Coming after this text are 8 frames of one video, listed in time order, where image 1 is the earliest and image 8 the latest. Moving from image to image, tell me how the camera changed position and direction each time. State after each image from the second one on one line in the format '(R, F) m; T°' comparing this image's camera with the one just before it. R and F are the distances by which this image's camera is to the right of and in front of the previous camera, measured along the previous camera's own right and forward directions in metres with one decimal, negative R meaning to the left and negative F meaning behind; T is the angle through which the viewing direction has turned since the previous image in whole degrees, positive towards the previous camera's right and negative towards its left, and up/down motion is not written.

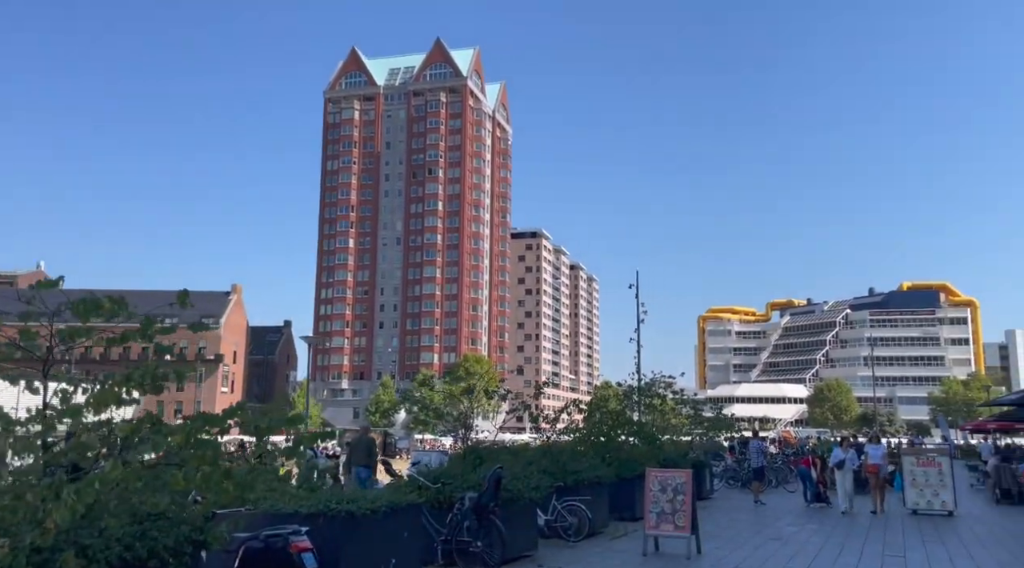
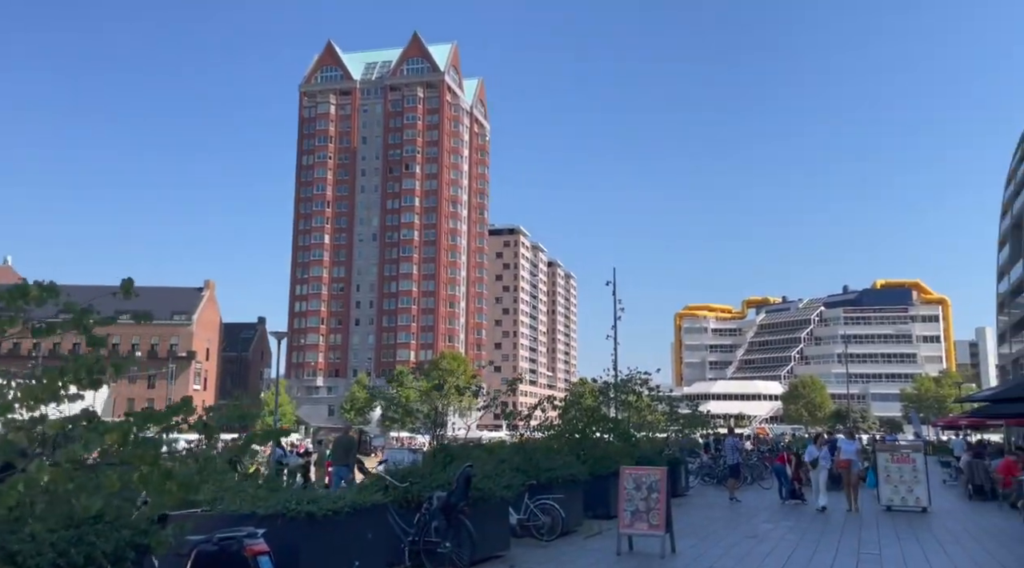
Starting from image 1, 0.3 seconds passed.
(+0.1, +0.3) m; +1°
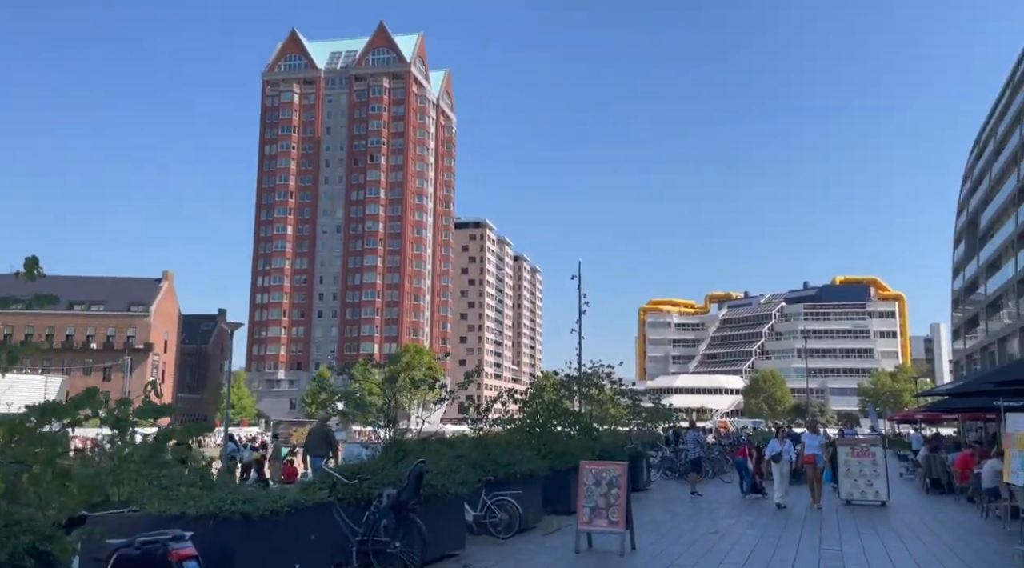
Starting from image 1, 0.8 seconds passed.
(+0.1, +0.4) m; +2°
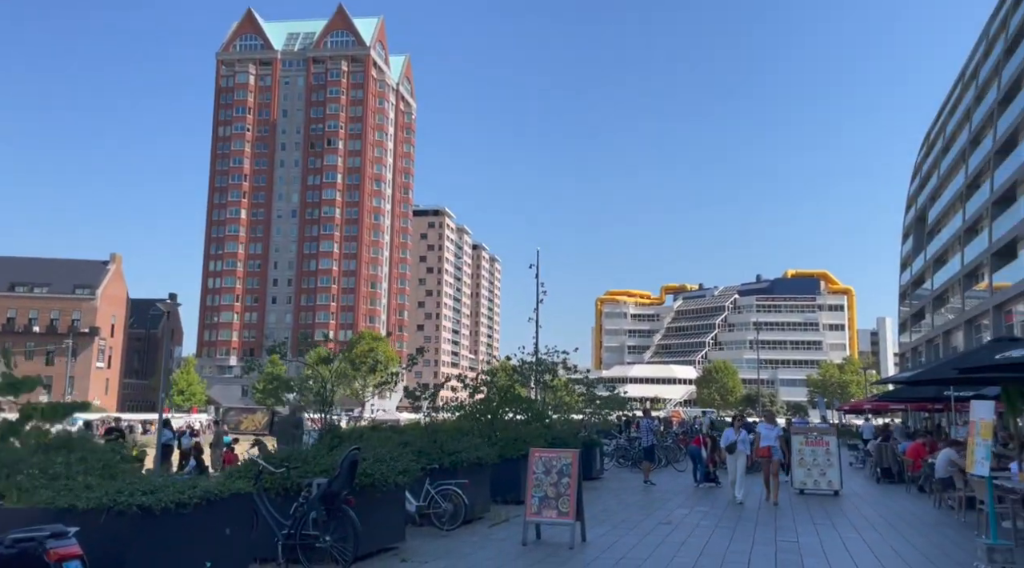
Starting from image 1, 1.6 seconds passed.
(+0.1, +0.7) m; +3°
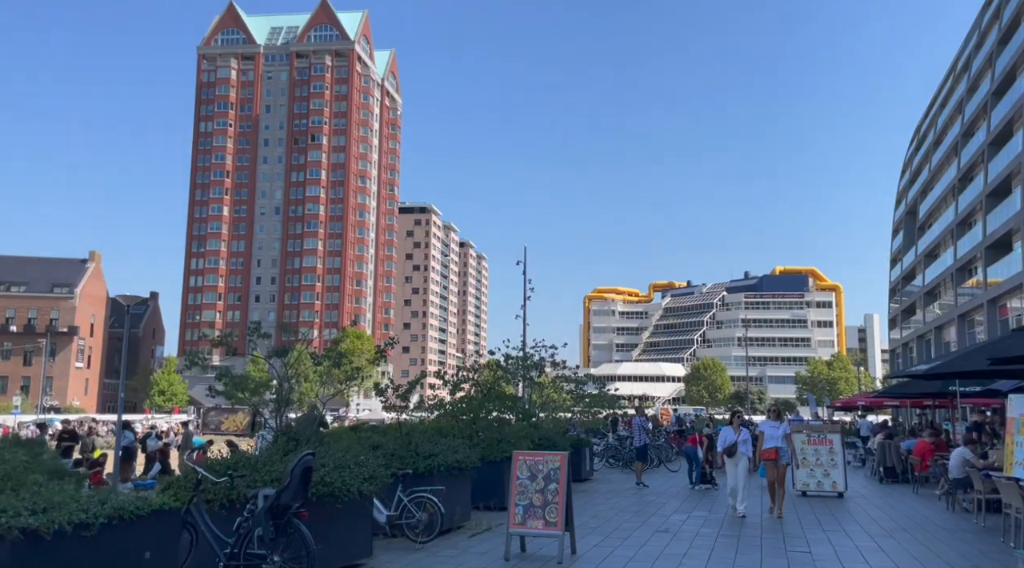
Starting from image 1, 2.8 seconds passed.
(+0.1, +1.2) m; +1°
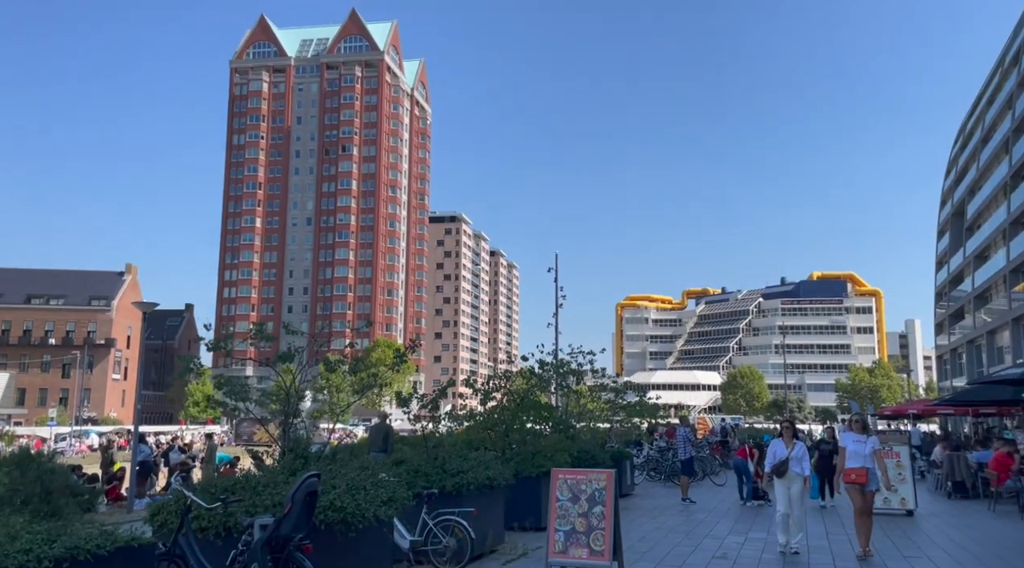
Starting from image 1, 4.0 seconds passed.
(0.0, +1.2) m; -2°
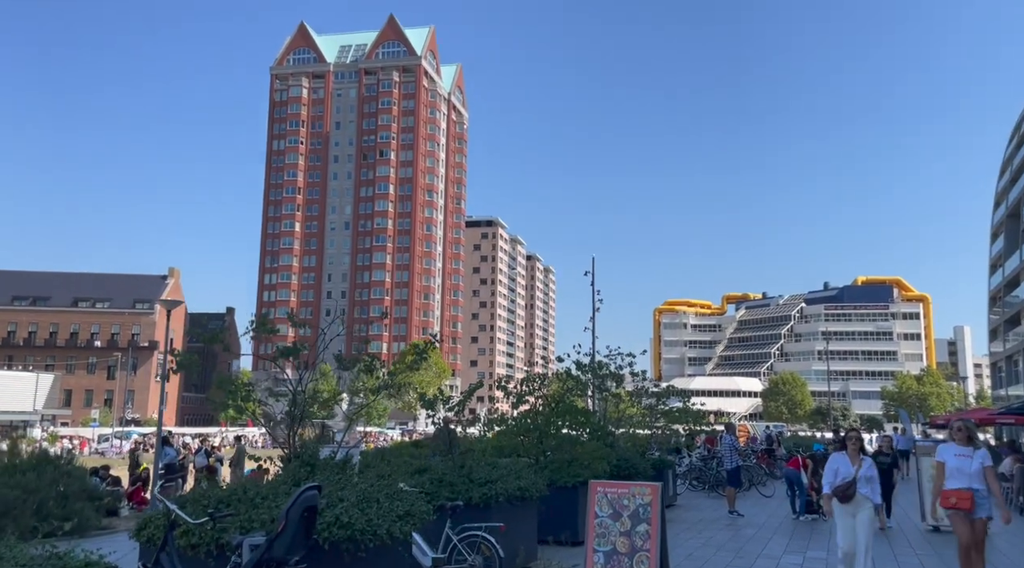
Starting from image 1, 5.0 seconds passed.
(0.0, +1.0) m; -2°
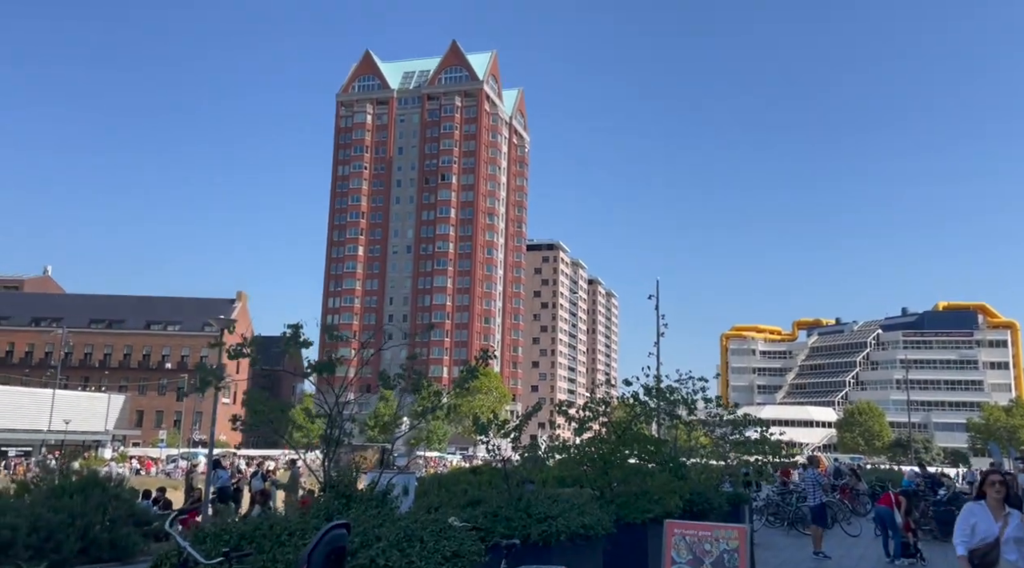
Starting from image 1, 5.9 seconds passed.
(0.0, +1.0) m; -4°
